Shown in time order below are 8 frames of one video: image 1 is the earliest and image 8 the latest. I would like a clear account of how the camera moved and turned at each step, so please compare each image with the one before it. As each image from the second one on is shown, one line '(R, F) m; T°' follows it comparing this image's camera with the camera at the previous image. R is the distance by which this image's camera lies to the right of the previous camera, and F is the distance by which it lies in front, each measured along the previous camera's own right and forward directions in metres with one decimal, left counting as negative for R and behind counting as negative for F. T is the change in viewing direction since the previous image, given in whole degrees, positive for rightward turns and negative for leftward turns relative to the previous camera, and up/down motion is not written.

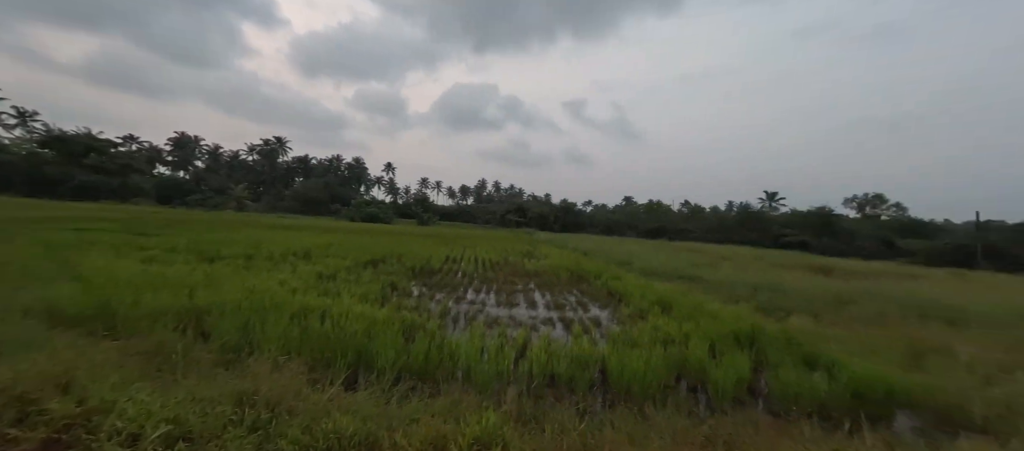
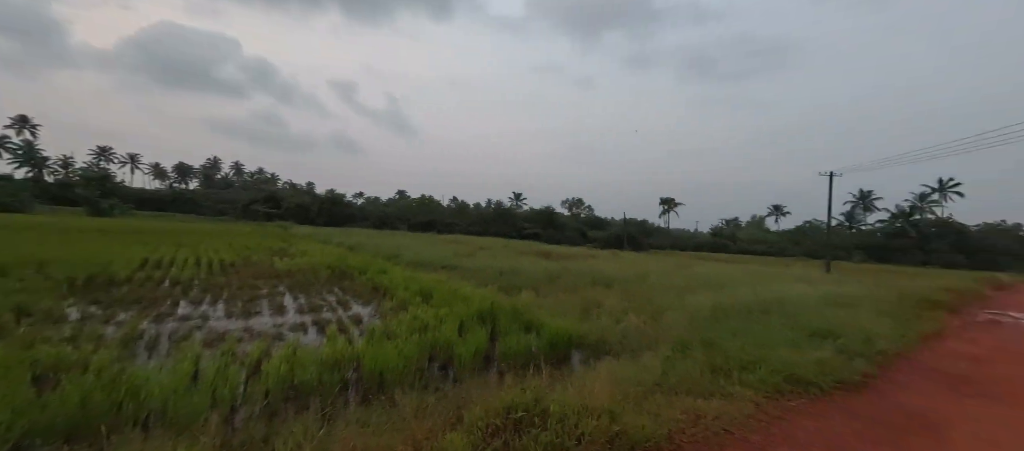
(+1.9, -0.5) m; +30°
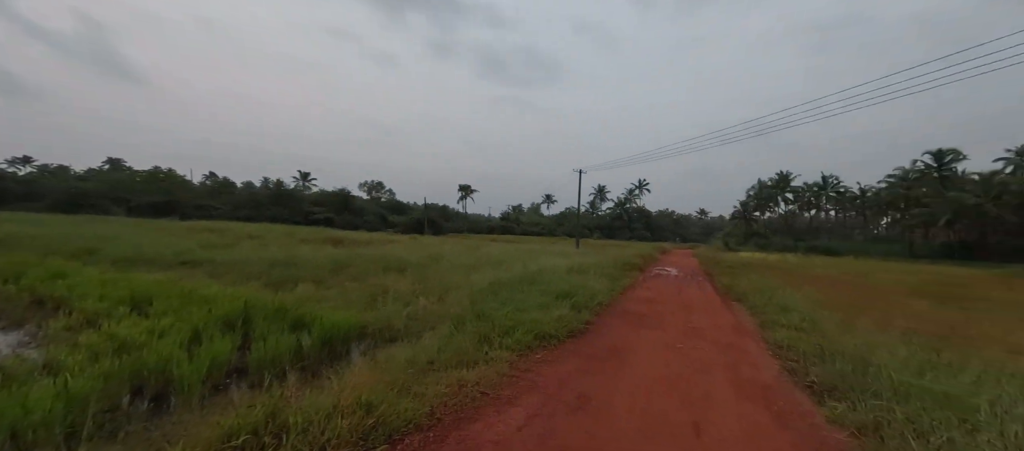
(+1.3, +0.3) m; +29°
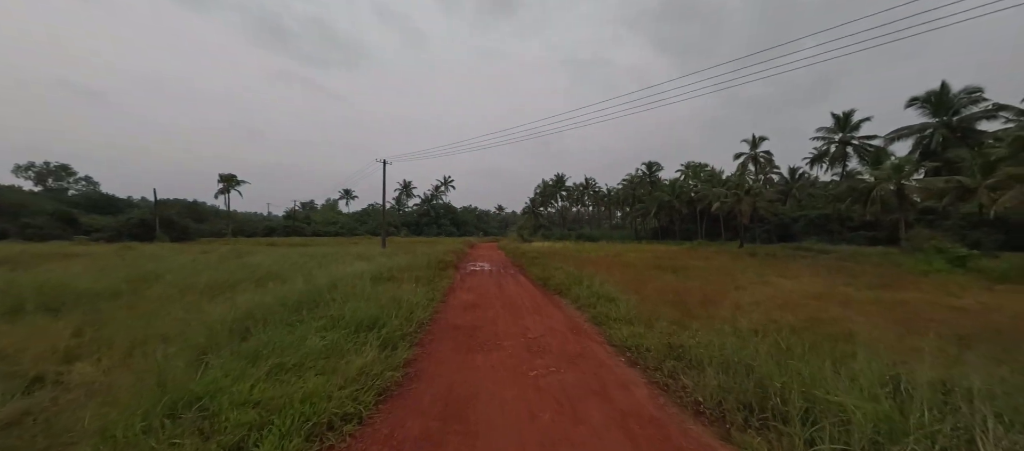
(+0.4, +2.1) m; +31°
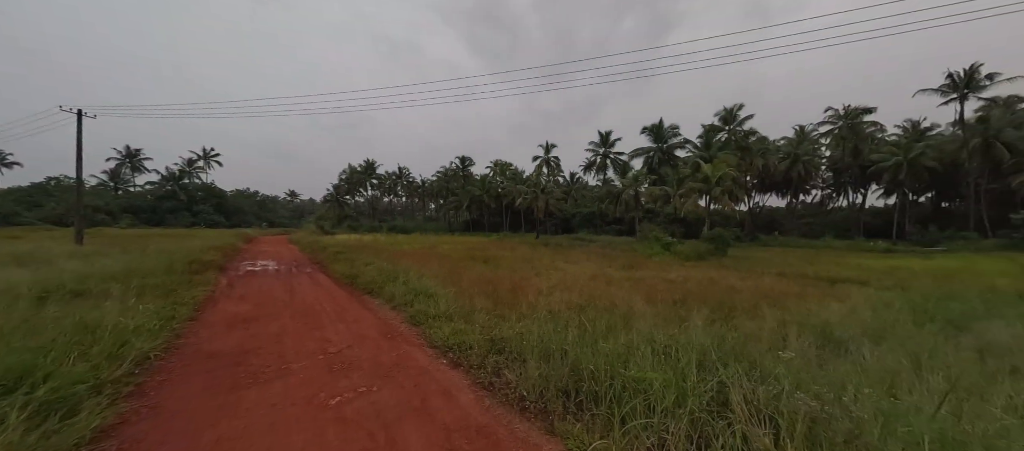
(+0.1, +0.5) m; +31°
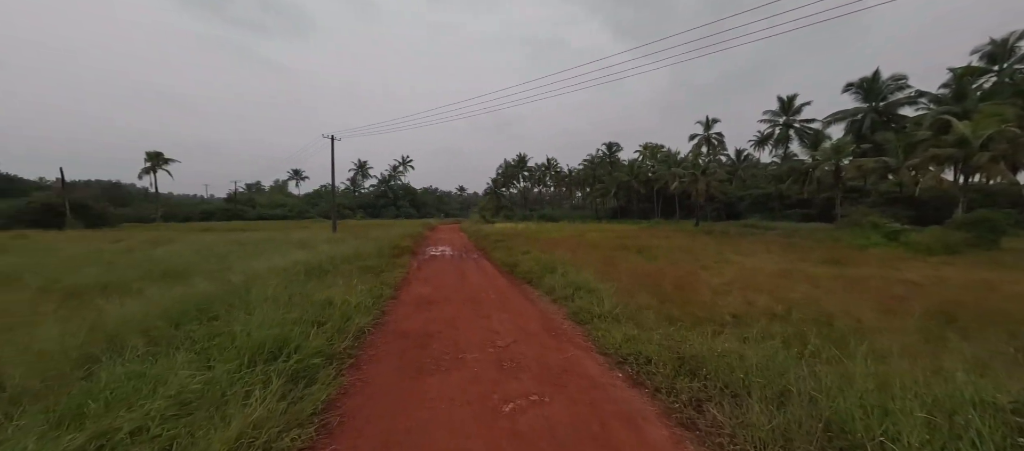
(-0.4, +0.5) m; -25°
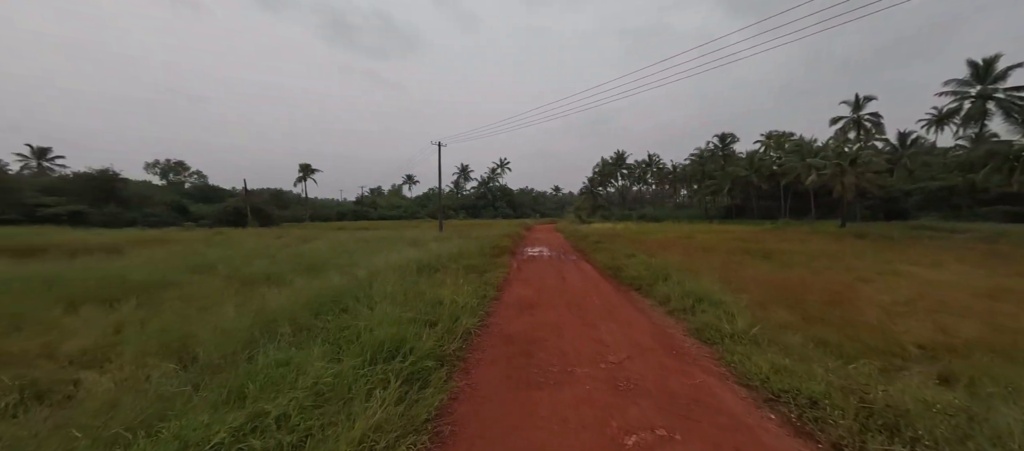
(-0.2, +0.3) m; -16°
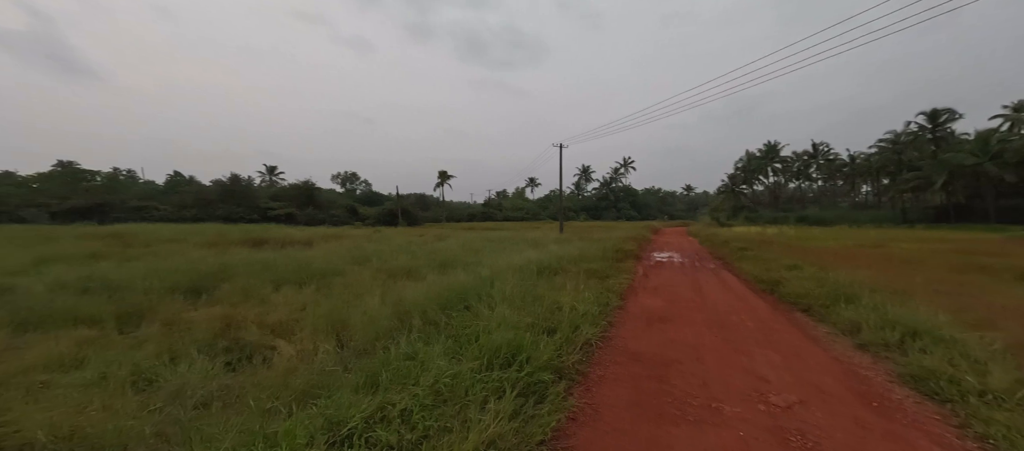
(-0.1, +0.3) m; -20°
